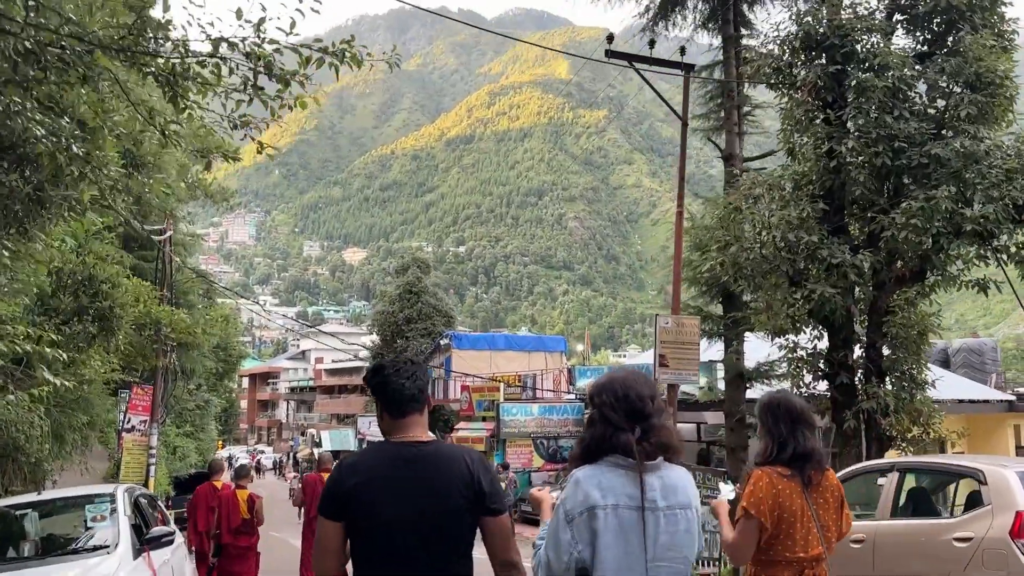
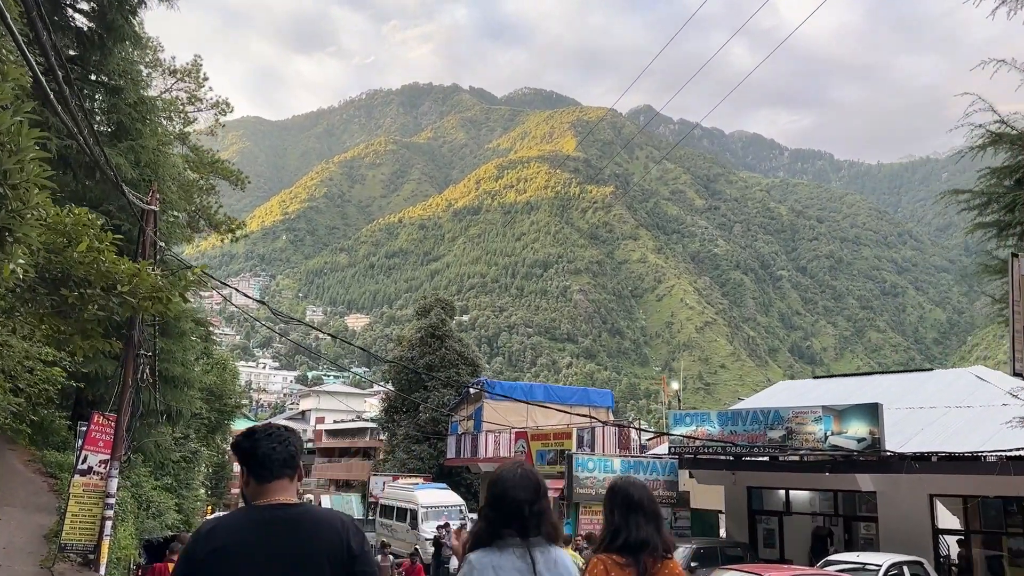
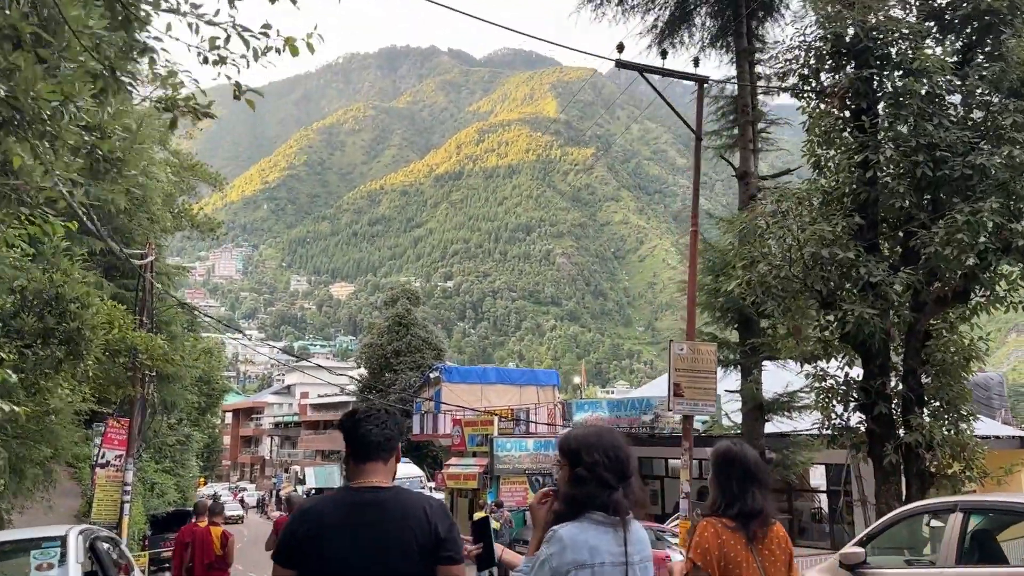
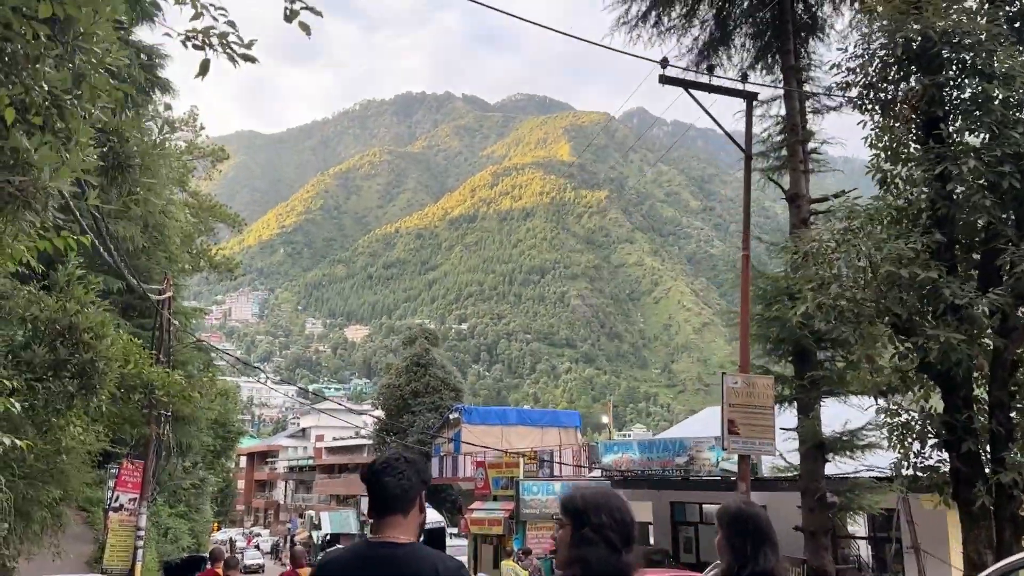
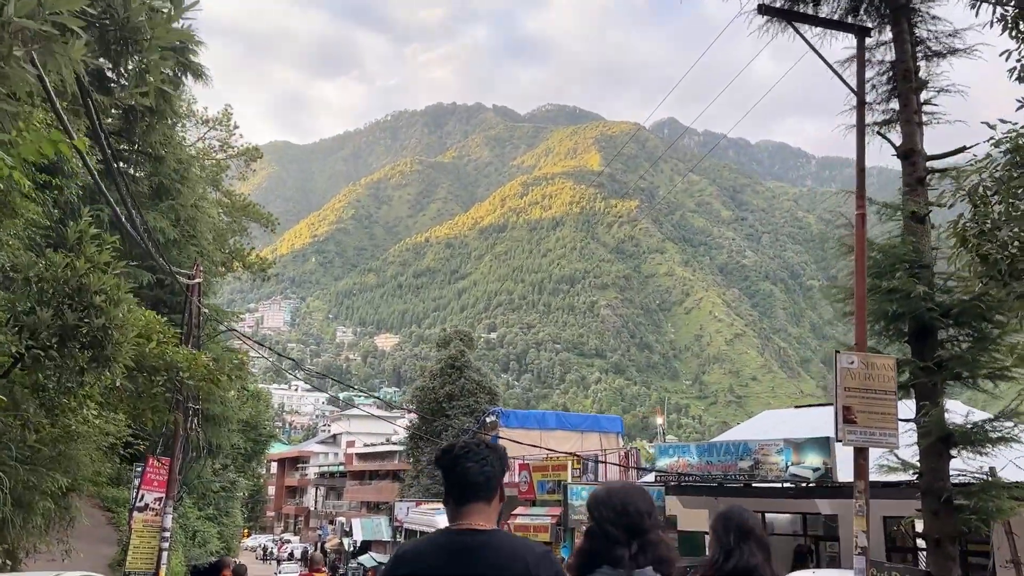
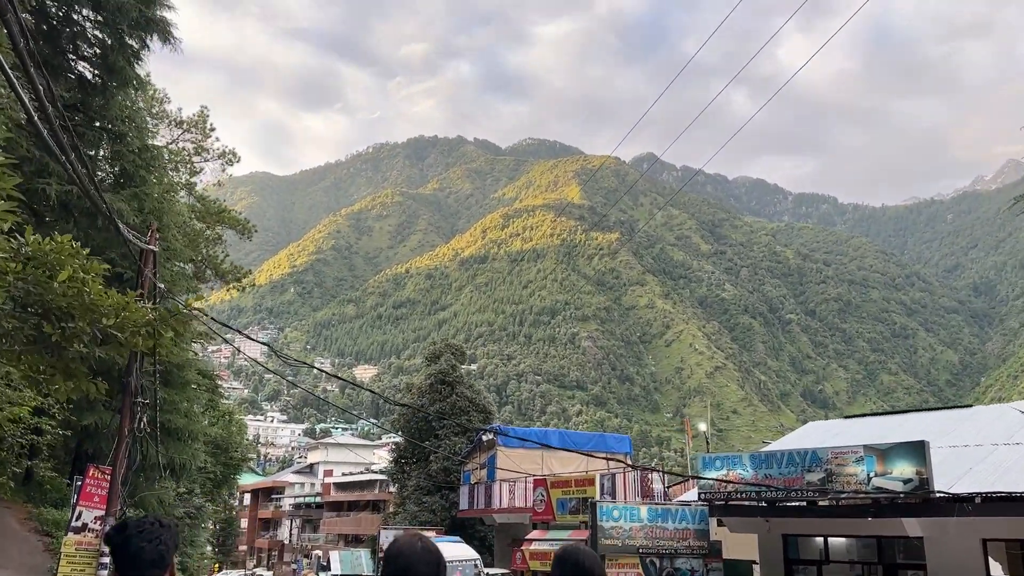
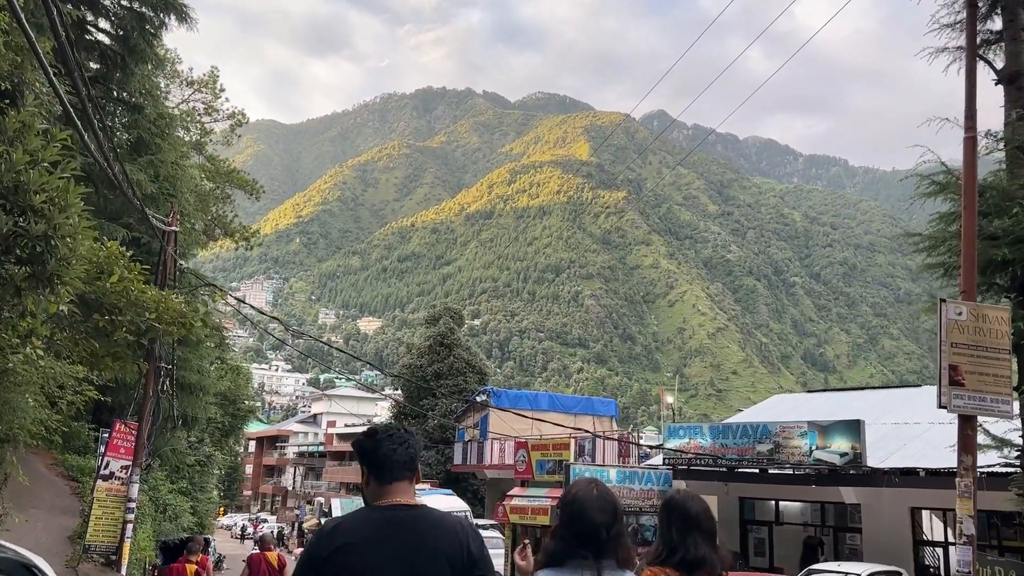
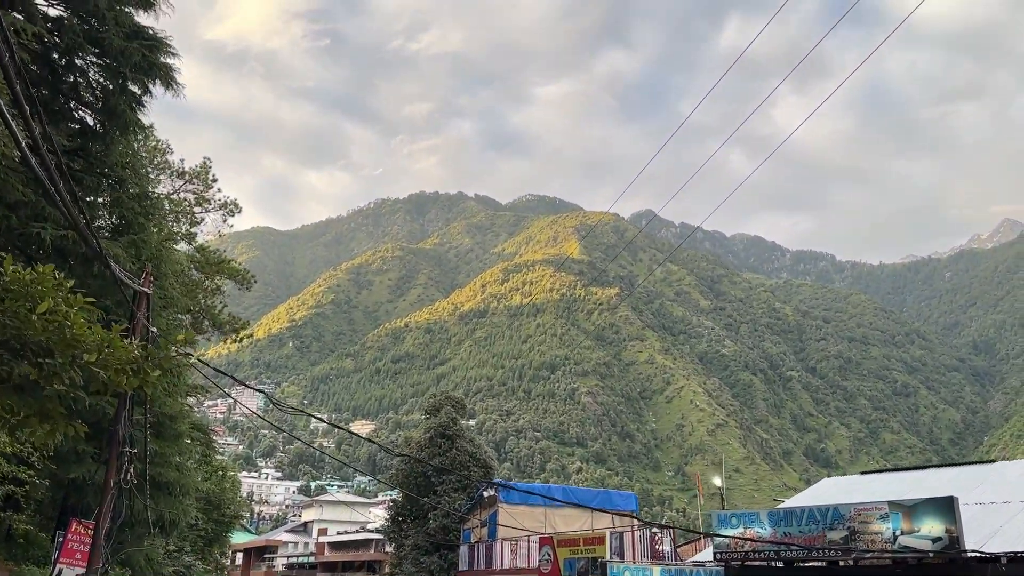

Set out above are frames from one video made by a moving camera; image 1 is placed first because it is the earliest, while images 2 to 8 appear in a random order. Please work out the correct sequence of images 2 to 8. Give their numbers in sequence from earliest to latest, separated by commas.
3, 4, 5, 7, 2, 6, 8
